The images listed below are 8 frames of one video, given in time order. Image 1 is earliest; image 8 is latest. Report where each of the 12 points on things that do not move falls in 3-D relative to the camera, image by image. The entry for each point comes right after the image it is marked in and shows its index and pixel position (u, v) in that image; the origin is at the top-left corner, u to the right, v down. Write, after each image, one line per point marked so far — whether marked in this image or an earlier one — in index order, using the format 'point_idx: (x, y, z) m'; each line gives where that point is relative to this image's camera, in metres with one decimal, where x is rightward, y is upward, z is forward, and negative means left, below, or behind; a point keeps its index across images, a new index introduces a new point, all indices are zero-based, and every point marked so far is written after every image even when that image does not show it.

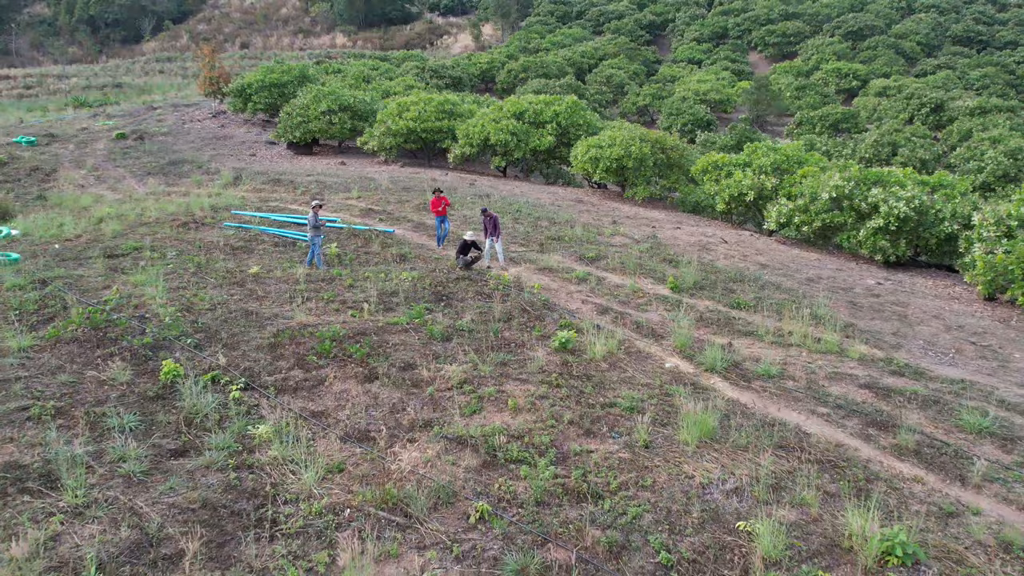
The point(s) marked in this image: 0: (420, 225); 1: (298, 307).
0: (-1.4, +1.0, +15.1) m
1: (-2.2, -0.2, +10.3) m
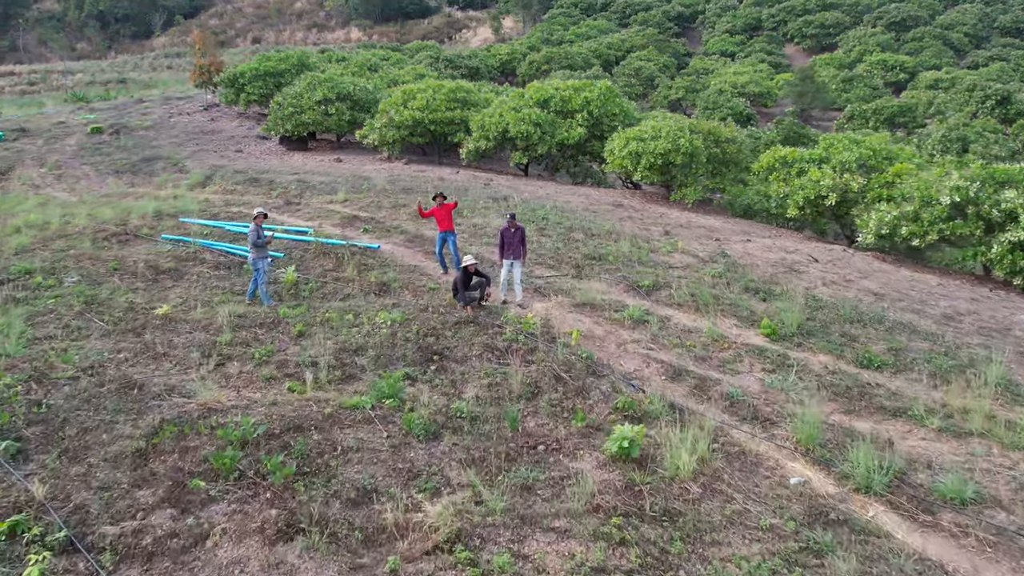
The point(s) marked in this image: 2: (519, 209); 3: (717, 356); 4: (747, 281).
0: (-1.1, +0.6, +11.4) m
1: (-2.0, -0.6, +6.7) m
2: (+0.1, +1.1, +13.7) m
3: (+1.6, -0.5, +7.9) m
4: (+2.3, +0.1, +10.0) m
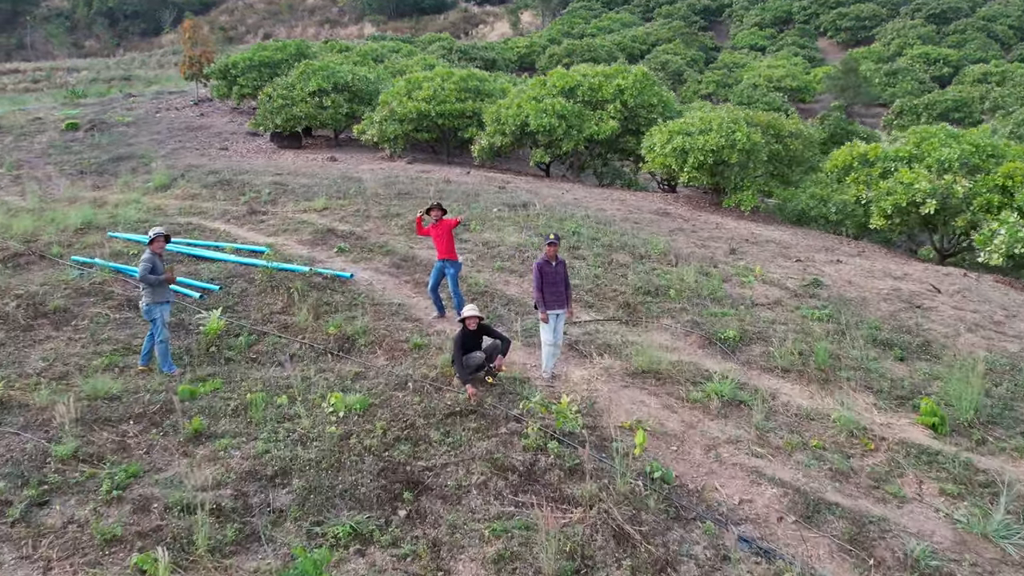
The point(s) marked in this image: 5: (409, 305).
0: (-0.9, +0.2, +8.5) m
1: (-1.9, -0.9, +3.8) m
2: (+0.3, +0.7, +10.8) m
3: (+1.7, -0.9, +5.0) m
4: (+2.5, -0.3, +7.0) m
5: (-0.7, -0.1, +7.2) m
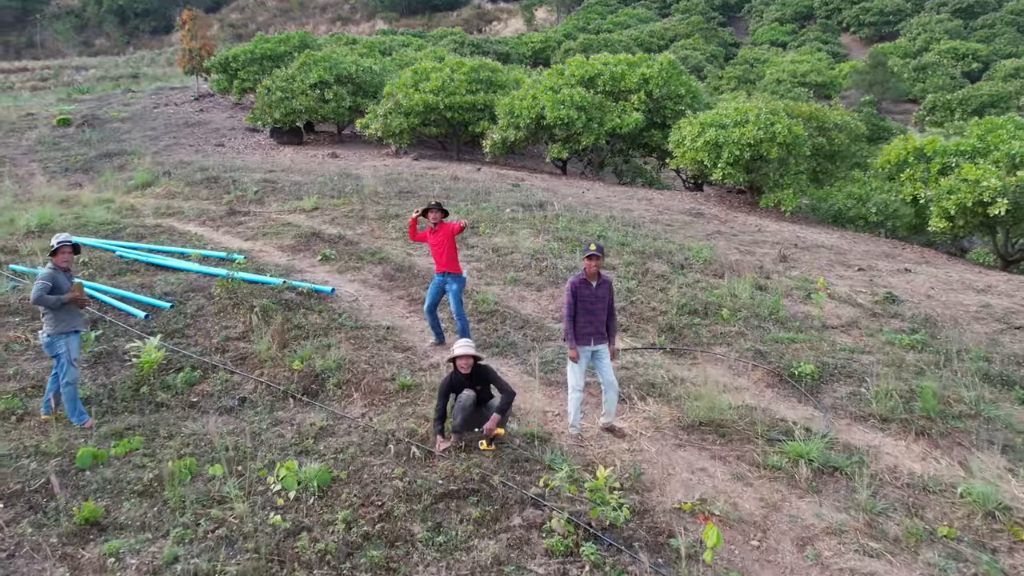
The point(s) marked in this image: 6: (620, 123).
0: (-0.8, +0.1, +7.2) m
1: (-1.9, -1.0, +2.5) m
2: (+0.5, +0.6, +9.4) m
3: (+1.8, -1.0, +3.6) m
4: (+2.6, -0.4, +5.6) m
5: (-0.6, -0.2, +5.8) m
6: (+1.6, +2.5, +15.1) m
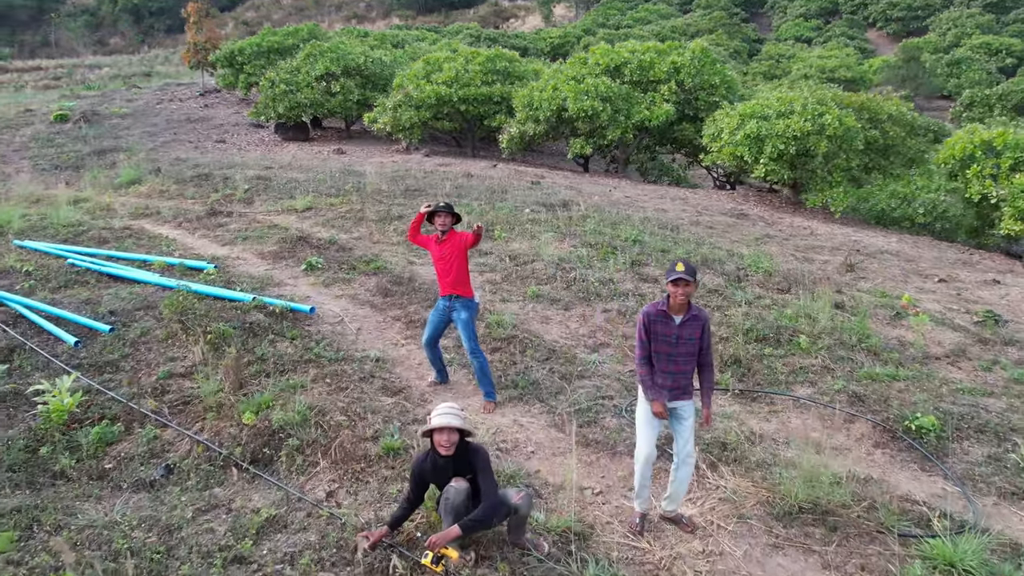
0: (-0.7, 0.0, +5.9) m
1: (-1.8, -1.1, +1.3) m
2: (+0.6, +0.5, +8.2) m
3: (+1.9, -1.1, +2.3) m
4: (+2.7, -0.5, +4.3) m
5: (-0.5, -0.3, +4.6) m
6: (+1.9, +2.4, +13.8) m
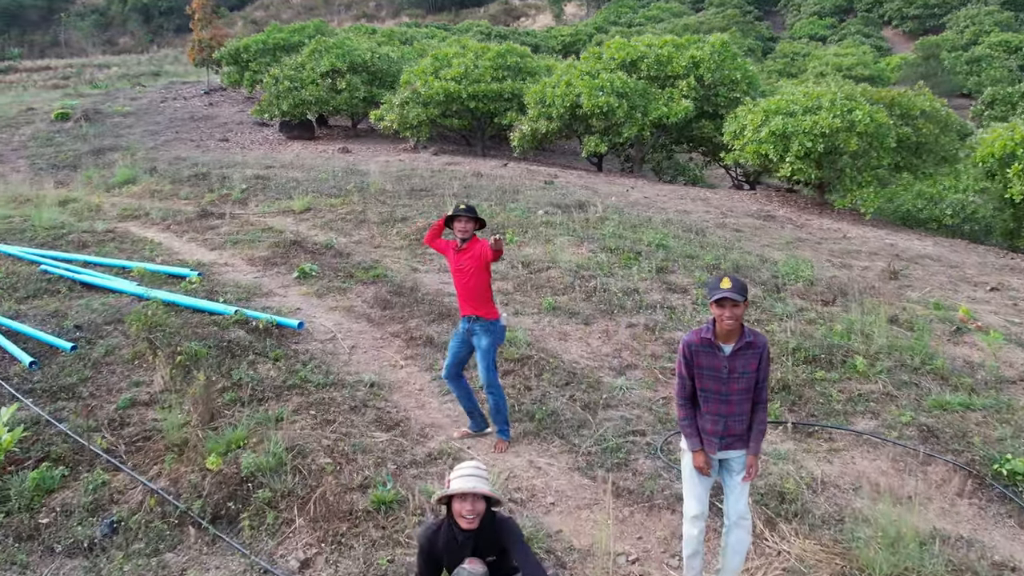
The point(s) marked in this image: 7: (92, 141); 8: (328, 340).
0: (-0.6, 0.0, +5.3) m
1: (-1.8, -1.2, +0.7) m
2: (+0.7, +0.5, +7.6) m
3: (+1.9, -1.1, +1.7) m
4: (+2.8, -0.6, +3.7) m
5: (-0.5, -0.4, +4.0) m
6: (+2.0, +2.3, +13.2) m
7: (-7.8, +2.7, +18.8) m
8: (-0.8, -0.2, +4.6) m
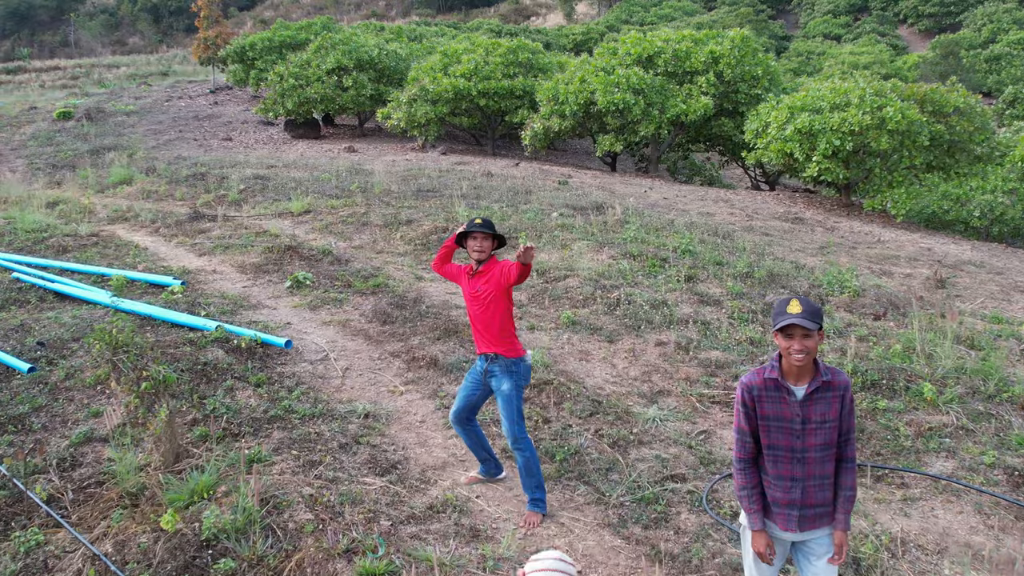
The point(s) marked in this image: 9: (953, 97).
0: (-0.5, -0.1, +4.8) m
1: (-1.8, -1.2, +0.2) m
2: (+0.8, +0.4, +7.0) m
3: (+1.9, -1.2, +1.1) m
4: (+2.8, -0.6, +3.1) m
5: (-0.4, -0.4, +3.5) m
6: (+2.2, +2.3, +12.6) m
7: (-7.6, +2.7, +18.3) m
8: (-0.8, -0.3, +4.0) m
9: (+4.8, +2.1, +11.0) m
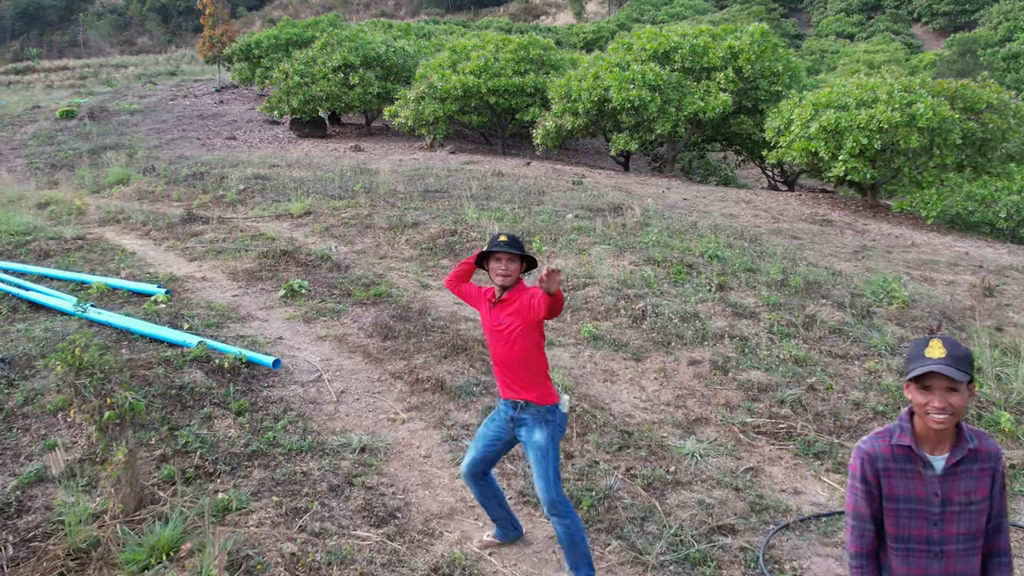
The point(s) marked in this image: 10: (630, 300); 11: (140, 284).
0: (-0.5, -0.1, +4.4) m
1: (-1.8, -1.3, -0.3) m
2: (+0.9, +0.4, +6.6) m
3: (+2.0, -1.3, +0.6) m
4: (+2.9, -0.7, +2.7) m
5: (-0.4, -0.5, +3.0) m
6: (+2.3, +2.2, +12.1) m
7: (-7.5, +2.6, +17.9) m
8: (-0.7, -0.3, +3.6) m
9: (+5.0, +2.0, +10.5) m
10: (+0.6, -0.1, +4.7) m
11: (-1.9, 0.0, +5.0) m
